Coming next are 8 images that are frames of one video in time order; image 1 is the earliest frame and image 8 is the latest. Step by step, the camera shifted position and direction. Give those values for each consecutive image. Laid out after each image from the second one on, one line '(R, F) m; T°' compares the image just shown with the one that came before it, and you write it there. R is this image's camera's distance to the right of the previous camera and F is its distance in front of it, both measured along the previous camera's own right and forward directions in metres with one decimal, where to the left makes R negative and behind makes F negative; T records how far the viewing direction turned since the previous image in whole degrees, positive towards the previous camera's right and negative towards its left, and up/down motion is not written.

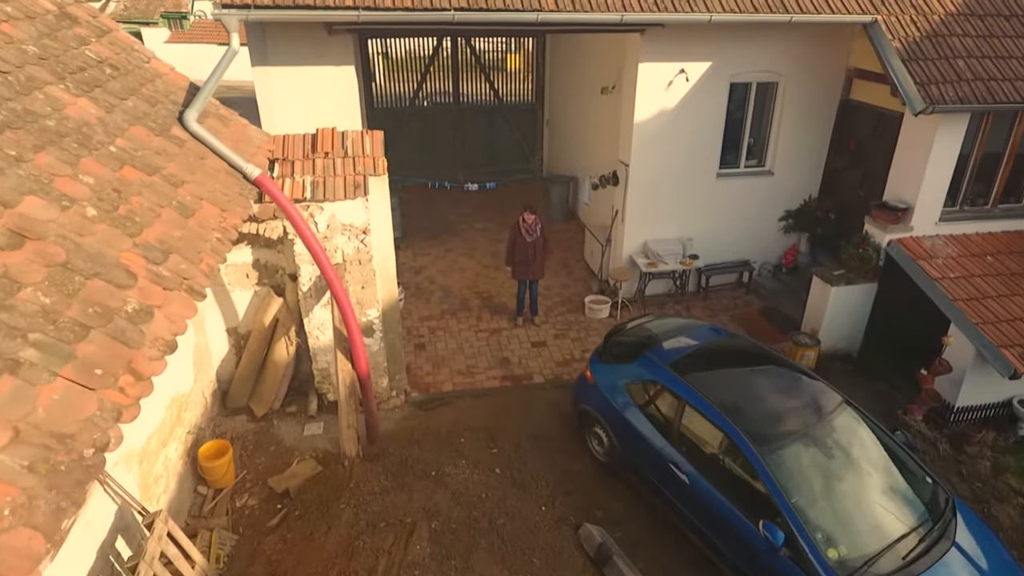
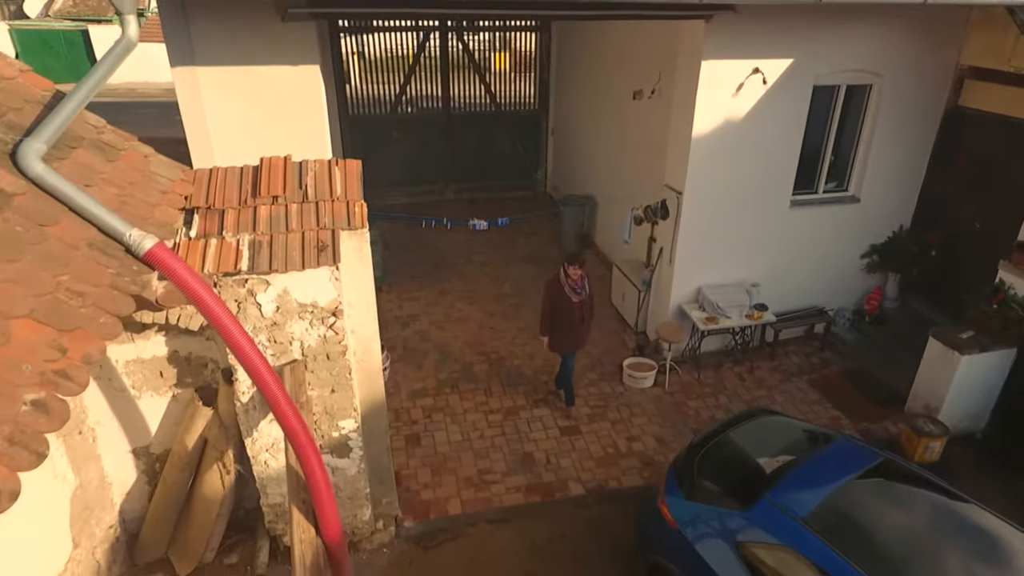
(-0.4, +2.2) m; +2°
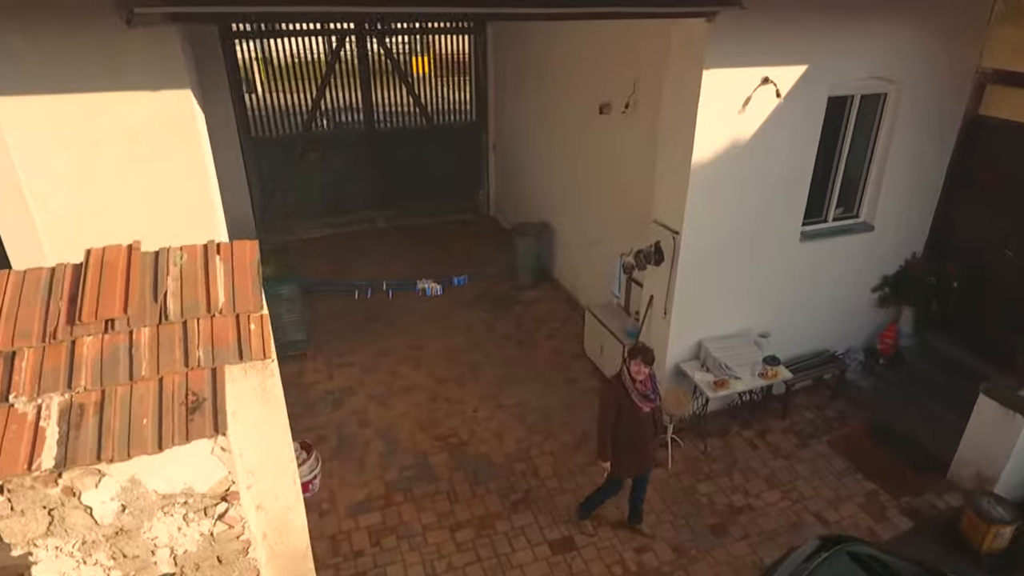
(-0.3, +1.6) m; +6°
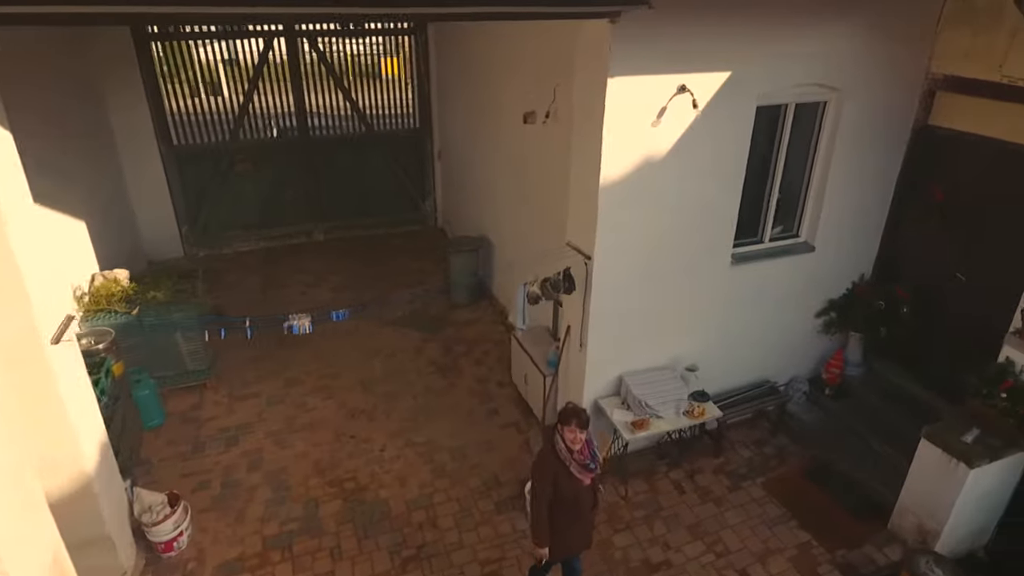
(+0.9, +0.6) m; 0°
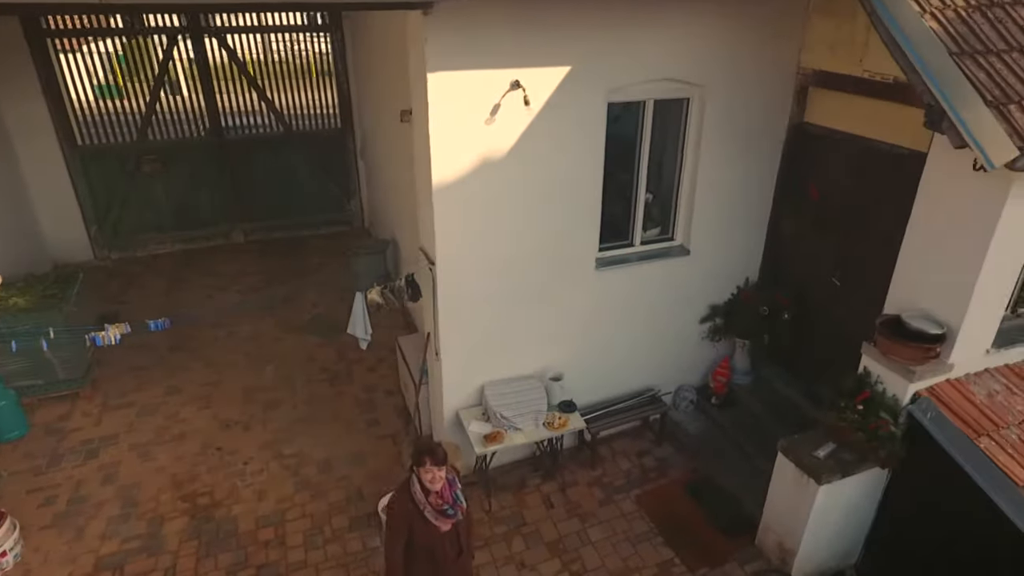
(+1.3, +0.3) m; 0°
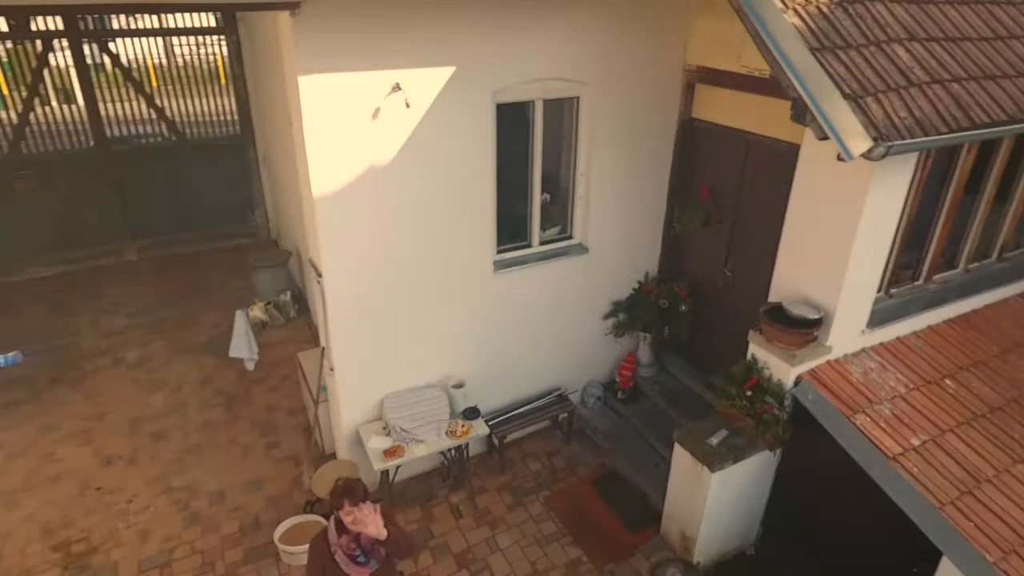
(+0.3, +0.1) m; +6°
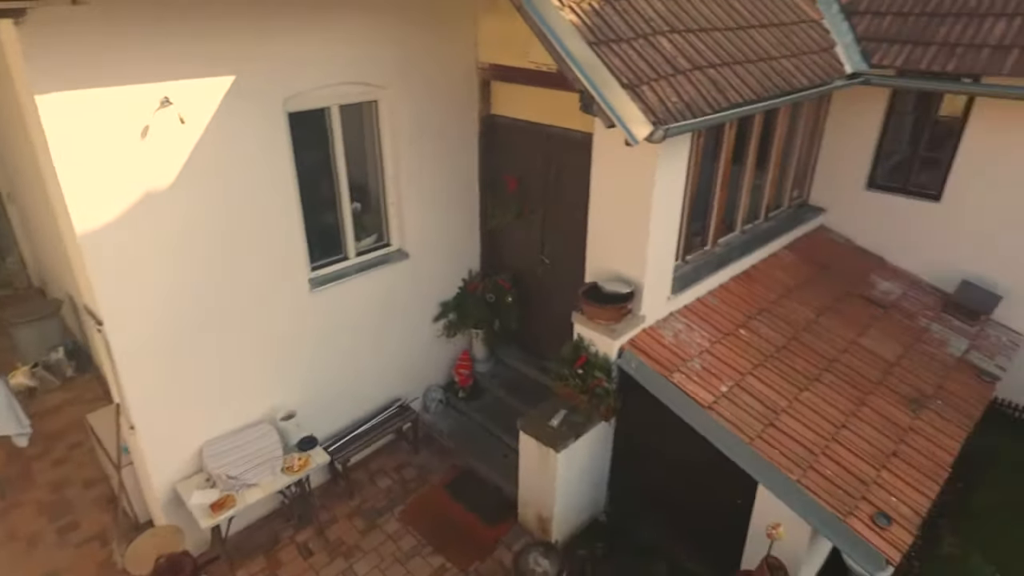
(0.0, +0.1) m; +16°
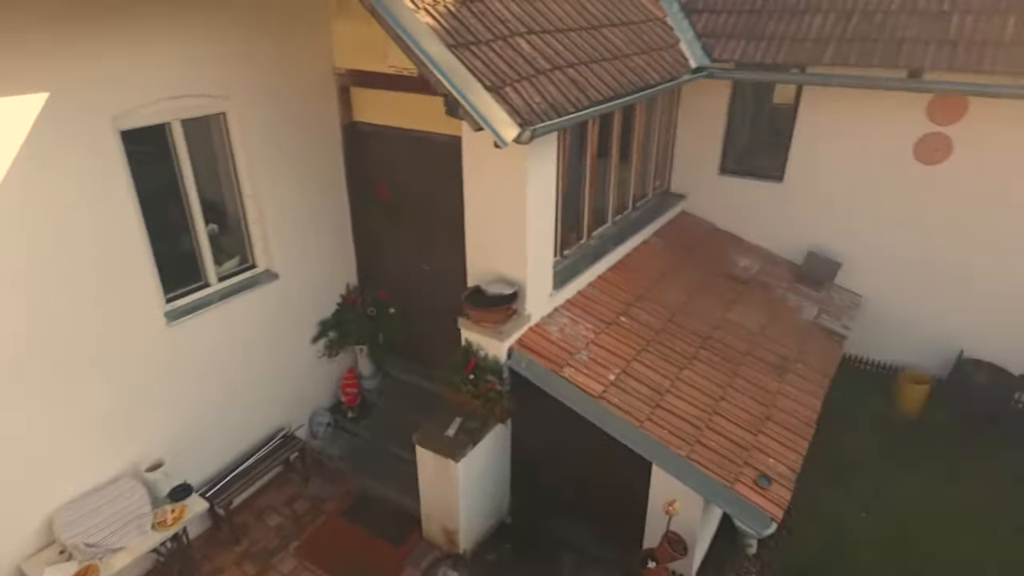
(0.0, +0.1) m; +11°
